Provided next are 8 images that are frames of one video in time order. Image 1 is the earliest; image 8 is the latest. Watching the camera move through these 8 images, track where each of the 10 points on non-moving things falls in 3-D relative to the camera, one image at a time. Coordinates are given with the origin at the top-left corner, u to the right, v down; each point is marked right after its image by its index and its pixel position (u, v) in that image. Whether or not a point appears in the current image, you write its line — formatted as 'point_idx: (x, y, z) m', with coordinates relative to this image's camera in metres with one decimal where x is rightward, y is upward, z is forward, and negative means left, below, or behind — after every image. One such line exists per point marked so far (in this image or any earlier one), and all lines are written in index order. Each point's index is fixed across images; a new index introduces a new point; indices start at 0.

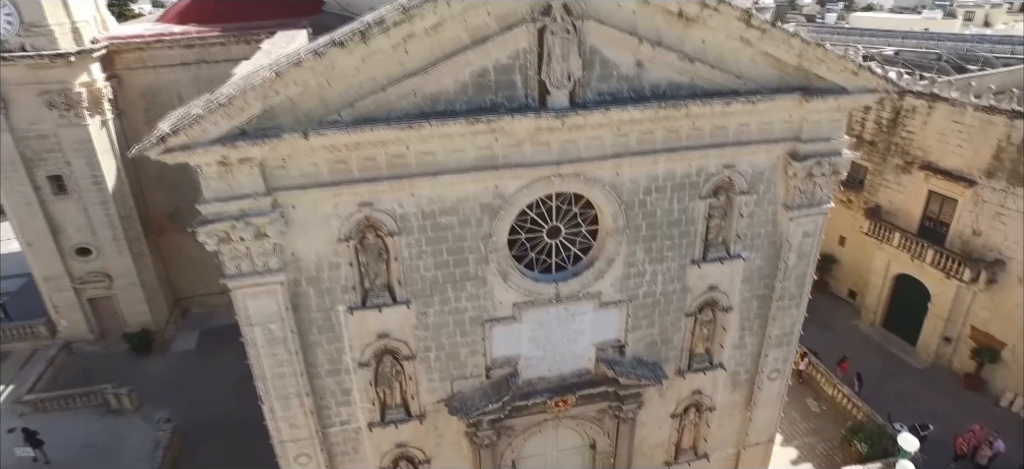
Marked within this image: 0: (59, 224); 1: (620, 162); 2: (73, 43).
0: (-12.3, +0.3, +16.8) m
1: (+1.4, +1.0, +8.3) m
2: (-10.9, +4.7, +15.4) m
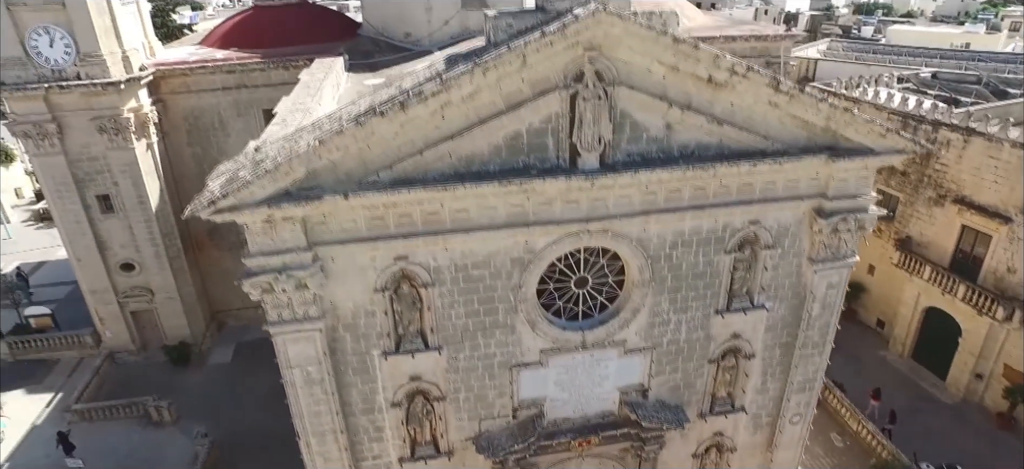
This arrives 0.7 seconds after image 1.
0: (-11.5, -0.2, +17.6) m
1: (+1.8, +0.2, +8.5) m
2: (-10.1, +4.2, +16.1) m
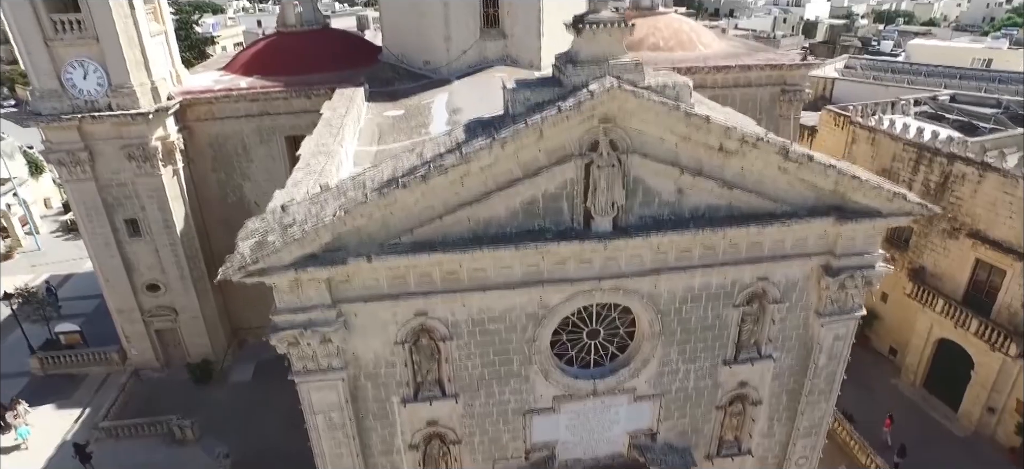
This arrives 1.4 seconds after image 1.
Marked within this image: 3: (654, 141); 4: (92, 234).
0: (-11.1, -0.8, +18.2) m
1: (+2.1, -0.6, +8.8) m
2: (-9.7, +3.6, +16.7) m
3: (+1.8, +1.2, +7.9) m
4: (-11.8, 0.0, +17.5) m
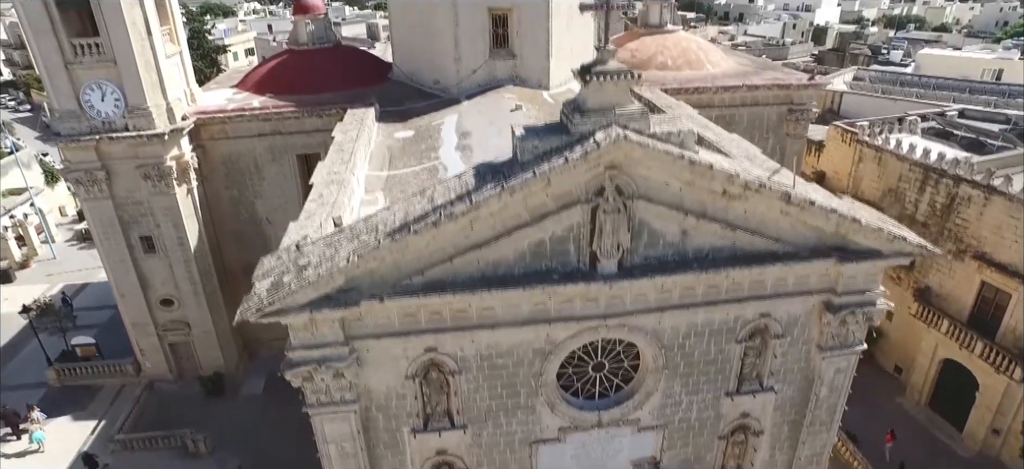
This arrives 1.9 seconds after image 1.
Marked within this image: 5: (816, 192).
0: (-10.9, -1.3, +18.5) m
1: (+2.2, -1.1, +9.0) m
2: (-9.5, +3.1, +17.0) m
3: (+1.9, +0.6, +8.1) m
4: (-11.6, -0.5, +17.9) m
5: (+4.3, +0.6, +8.9) m
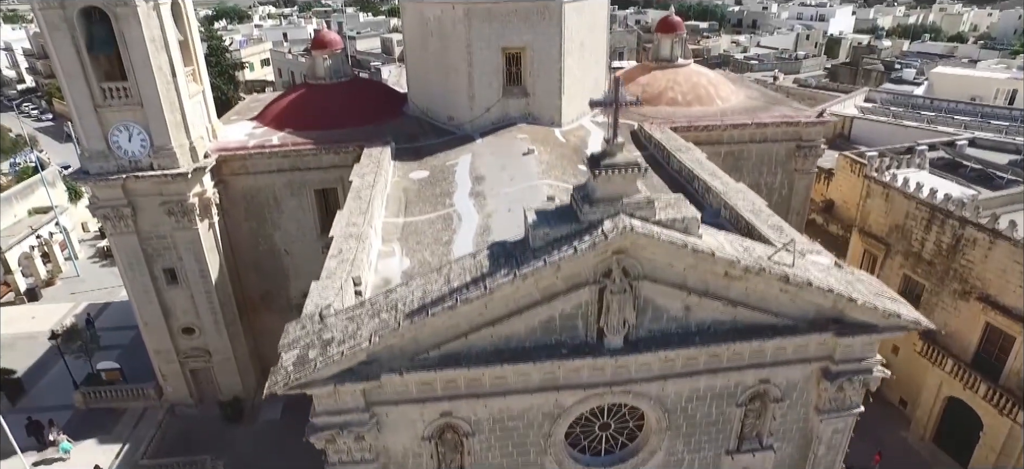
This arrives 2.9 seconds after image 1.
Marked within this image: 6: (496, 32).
0: (-10.5, -2.3, +19.2) m
1: (+2.3, -2.2, +9.4) m
2: (-9.1, +2.1, +17.7) m
3: (+2.1, -0.4, +8.5) m
4: (-11.3, -1.4, +18.6) m
5: (+4.5, -0.5, +9.3) m
6: (-0.5, +6.0, +18.3) m
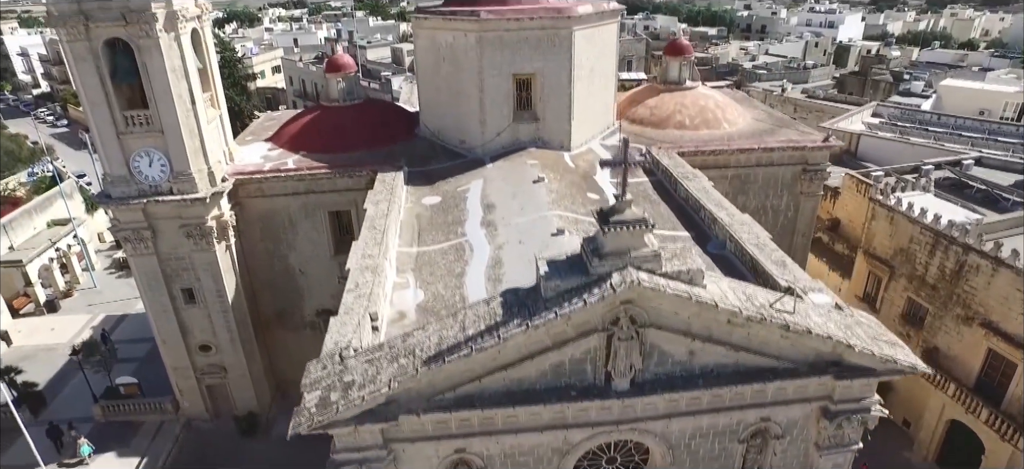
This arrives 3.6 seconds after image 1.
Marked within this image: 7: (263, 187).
0: (-10.3, -2.9, +19.7) m
1: (+2.5, -2.9, +9.8) m
2: (-8.8, +1.5, +18.2) m
3: (+2.2, -1.2, +8.9) m
4: (-11.0, -2.0, +19.1) m
5: (+4.7, -1.2, +9.6) m
6: (-0.2, +5.3, +18.7) m
7: (-7.7, +1.5, +19.4) m
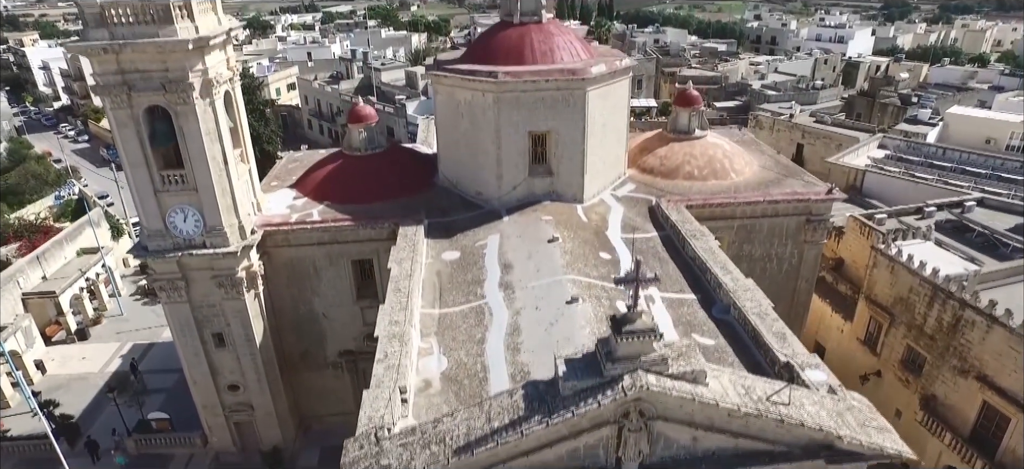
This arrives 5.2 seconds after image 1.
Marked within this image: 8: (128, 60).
0: (-9.8, -4.4, +20.8) m
1: (+2.8, -4.5, +10.7) m
2: (-8.4, -0.1, +19.3) m
3: (+2.6, -2.7, +9.8) m
4: (-10.6, -3.6, +20.2) m
5: (+5.0, -2.8, +10.5) m
6: (+0.3, +3.7, +19.7) m
7: (-7.2, -0.1, +20.4) m
8: (-10.3, +4.6, +16.6) m
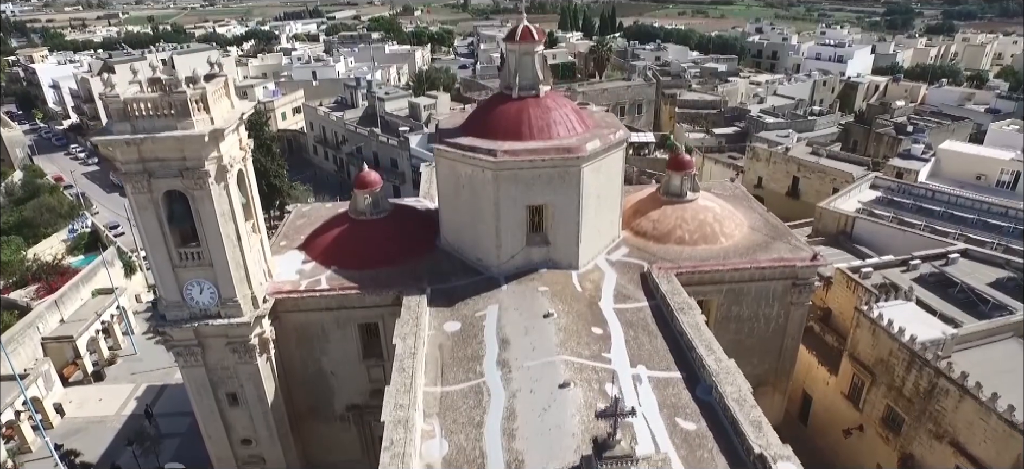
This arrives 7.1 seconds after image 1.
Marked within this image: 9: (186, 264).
0: (-9.9, -6.7, +21.9) m
1: (+2.7, -6.8, +11.8) m
2: (-8.4, -2.3, +20.4) m
3: (+2.4, -5.0, +10.9) m
4: (-10.6, -5.8, +21.3) m
5: (+4.9, -5.1, +11.6) m
6: (+0.3, +1.4, +20.8) m
7: (-7.3, -2.3, +21.5) m
8: (-10.3, +2.4, +17.8) m
9: (-10.1, -0.9, +19.6) m
